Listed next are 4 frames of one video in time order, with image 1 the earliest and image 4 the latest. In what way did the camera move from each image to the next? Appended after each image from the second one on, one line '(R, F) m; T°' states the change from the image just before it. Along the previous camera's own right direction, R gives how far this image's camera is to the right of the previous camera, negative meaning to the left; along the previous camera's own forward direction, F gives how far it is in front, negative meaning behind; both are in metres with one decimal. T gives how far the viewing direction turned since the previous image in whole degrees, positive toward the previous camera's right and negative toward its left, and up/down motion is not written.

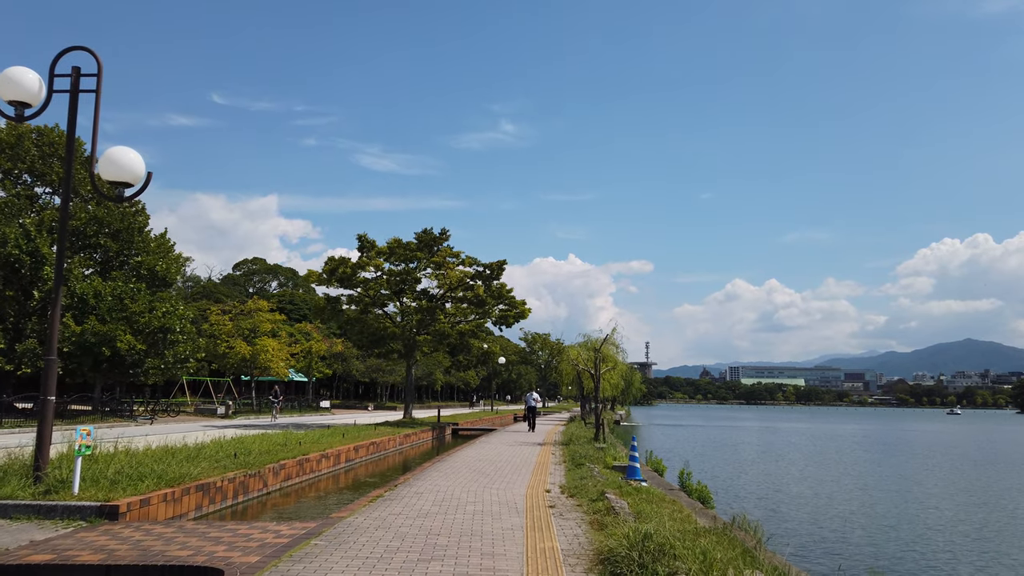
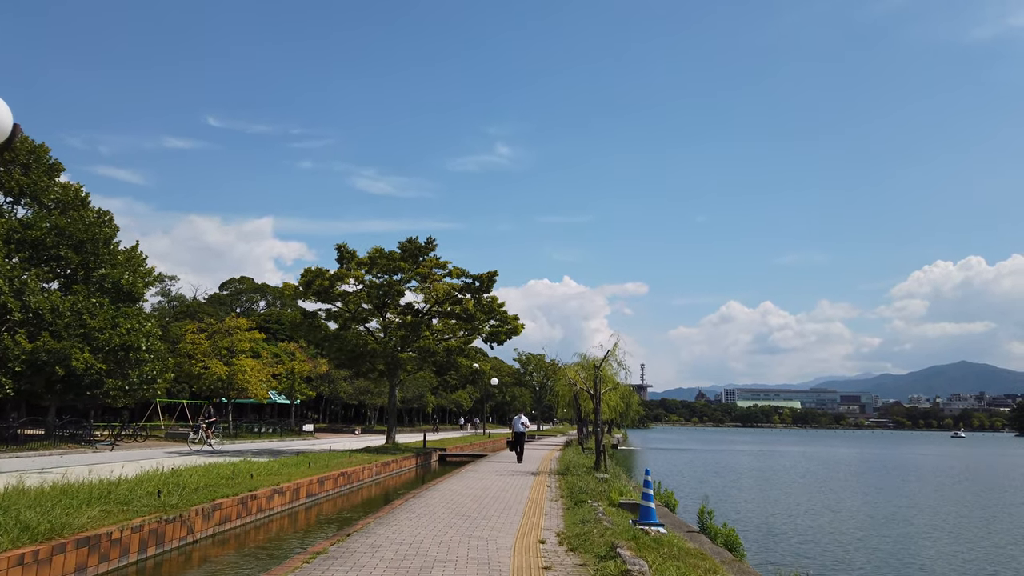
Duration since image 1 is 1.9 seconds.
(+0.1, +1.8) m; 0°
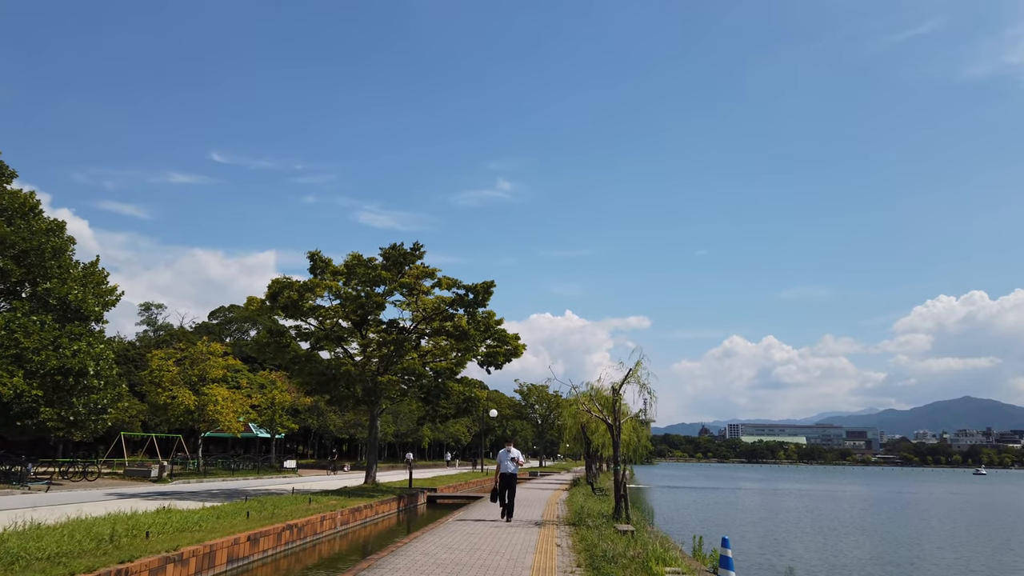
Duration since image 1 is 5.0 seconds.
(0.0, +3.1) m; 0°
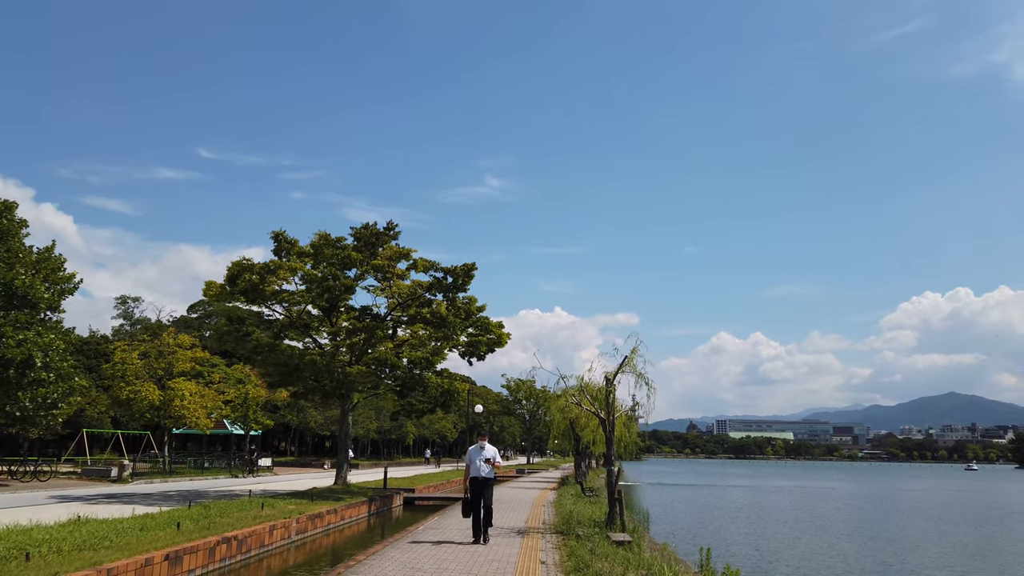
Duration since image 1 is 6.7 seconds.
(+0.1, +1.6) m; +1°
